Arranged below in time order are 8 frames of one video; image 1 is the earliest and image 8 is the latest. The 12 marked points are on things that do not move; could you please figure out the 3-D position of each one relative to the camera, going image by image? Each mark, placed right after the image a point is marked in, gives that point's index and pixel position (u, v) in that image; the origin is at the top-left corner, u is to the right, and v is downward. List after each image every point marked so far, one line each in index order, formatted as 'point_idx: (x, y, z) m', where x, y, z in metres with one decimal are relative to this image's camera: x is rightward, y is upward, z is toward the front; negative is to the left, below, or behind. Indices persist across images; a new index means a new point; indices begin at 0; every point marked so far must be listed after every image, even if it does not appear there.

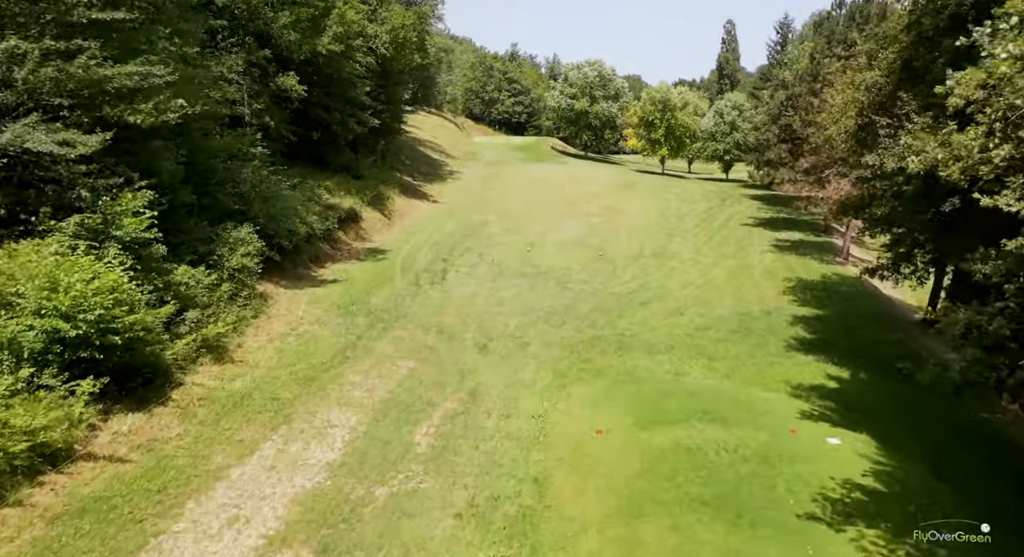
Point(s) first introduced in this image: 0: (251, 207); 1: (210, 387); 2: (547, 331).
0: (-7.1, +2.0, +18.5) m
1: (-5.5, -2.0, +12.1) m
2: (+0.9, -1.4, +17.9) m
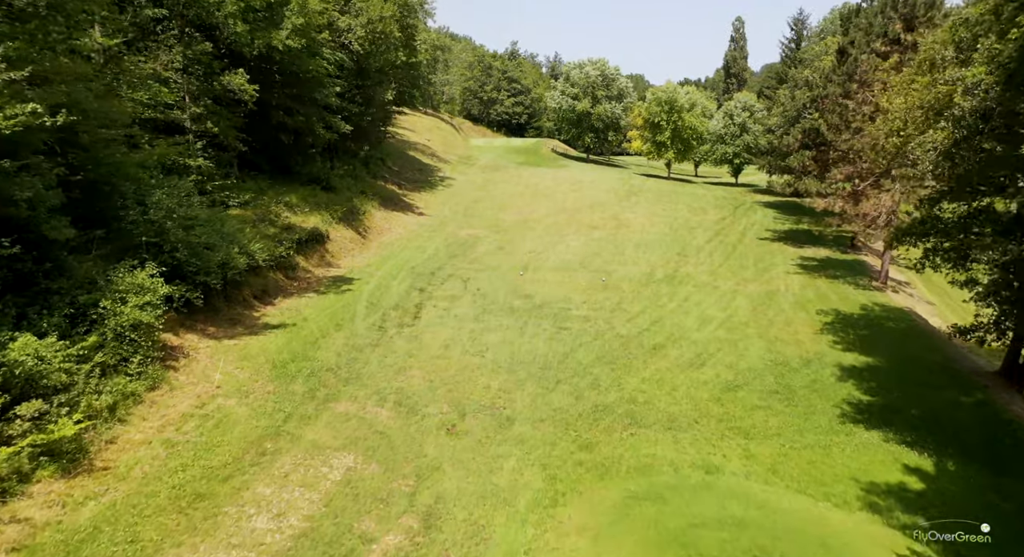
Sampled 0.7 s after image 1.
0: (-7.5, +0.9, +14.8) m
1: (-5.9, -3.0, +8.4) m
2: (+0.5, -2.4, +14.1) m
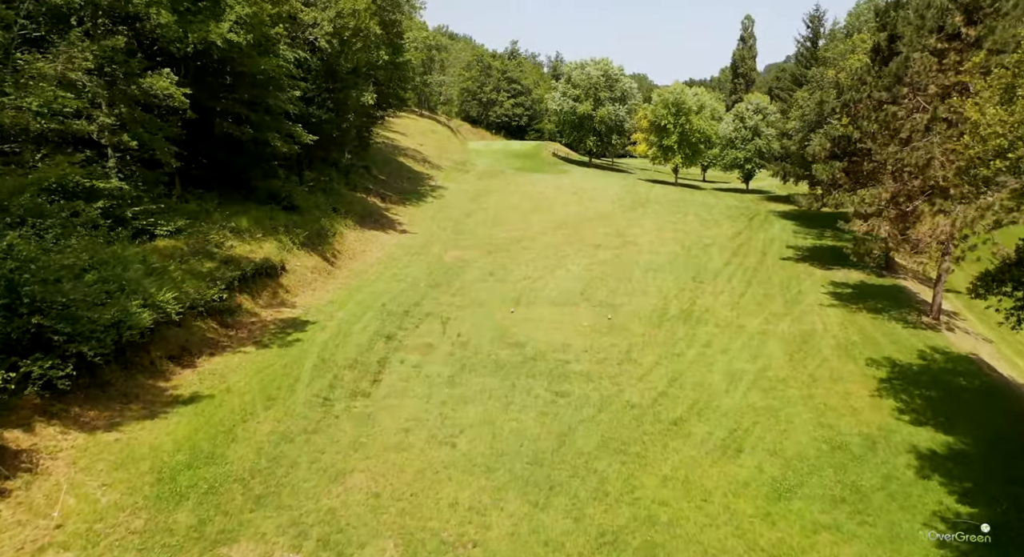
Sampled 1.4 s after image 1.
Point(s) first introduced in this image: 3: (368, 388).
0: (-7.9, -0.3, +11.0) m
1: (-6.3, -4.2, +4.6) m
2: (+0.2, -3.6, +10.3) m
3: (-3.1, -2.4, +14.5) m
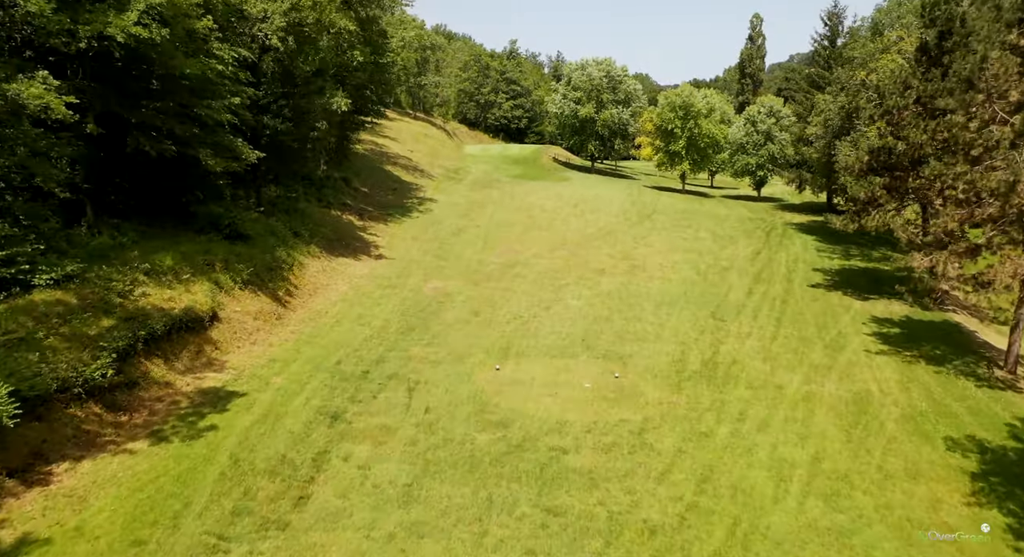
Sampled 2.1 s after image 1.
0: (-8.3, -1.5, +7.0) m
1: (-6.7, -5.5, +0.6) m
2: (-0.2, -4.9, +6.3) m
3: (-3.5, -3.6, +10.5) m
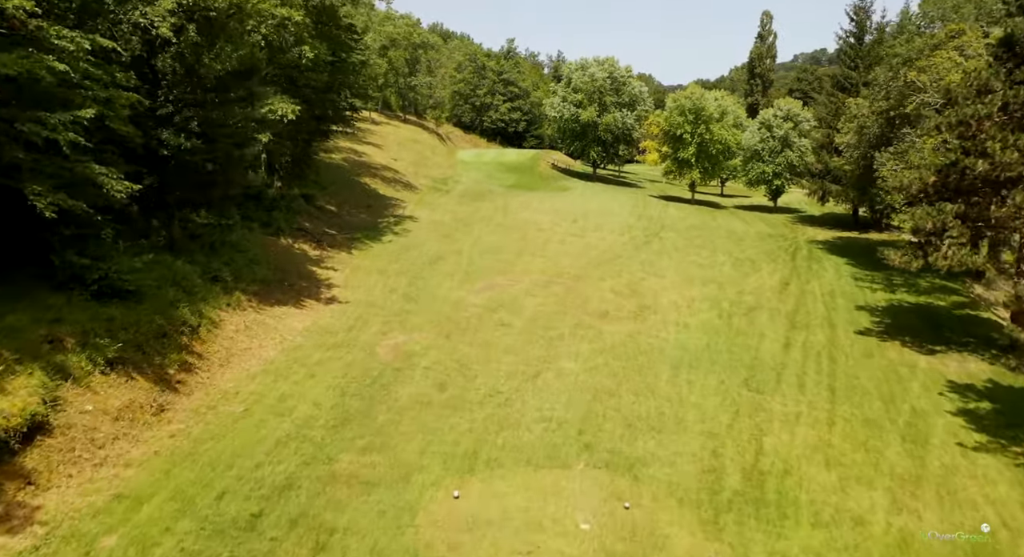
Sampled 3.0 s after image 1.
0: (-9.0, -3.1, +1.7) m
1: (-7.4, -7.1, -4.7) m
2: (-0.9, -6.5, +1.0) m
3: (-4.2, -5.3, +5.2) m
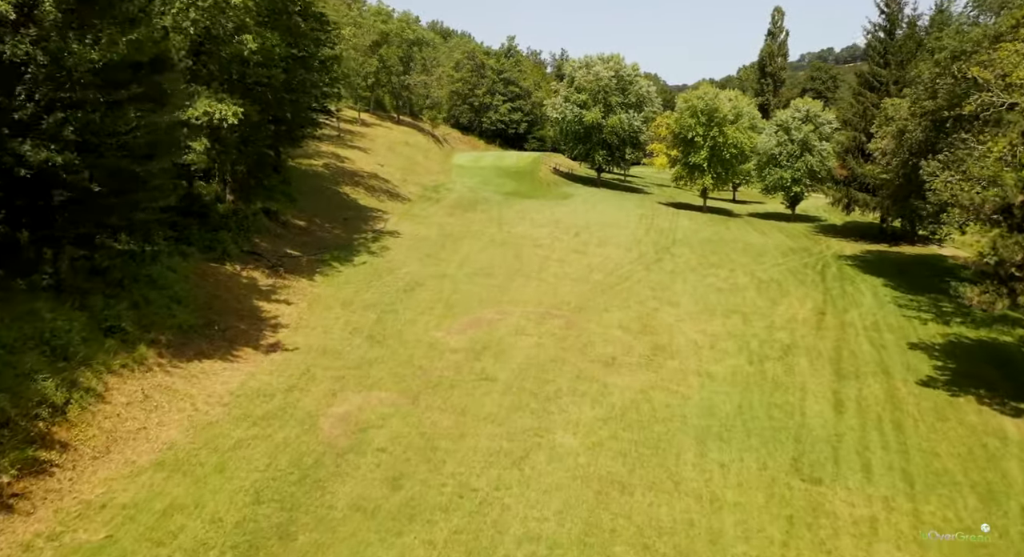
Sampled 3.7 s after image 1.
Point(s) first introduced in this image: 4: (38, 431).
0: (-9.5, -4.3, -2.7) m
1: (-8.0, -8.2, -9.1) m
2: (-1.5, -7.6, -3.4) m
3: (-4.7, -6.4, +0.8) m
4: (-8.3, -2.6, +11.9) m
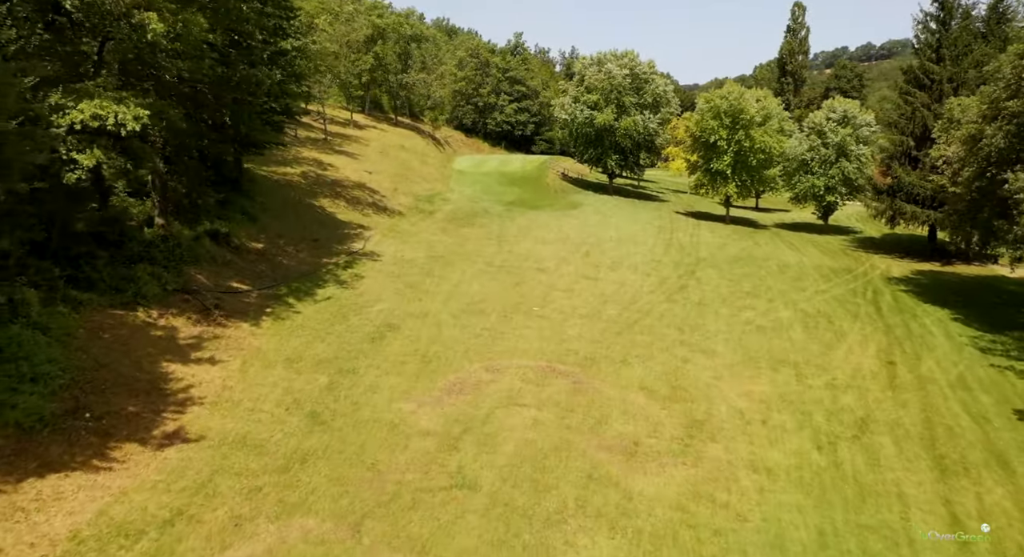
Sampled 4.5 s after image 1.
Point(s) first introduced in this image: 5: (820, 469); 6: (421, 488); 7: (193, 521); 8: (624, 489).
0: (-10.0, -5.6, -7.8) m
1: (-8.6, -9.5, -14.2) m
2: (-2.0, -9.0, -8.7) m
3: (-5.2, -7.7, -4.4) m
4: (-8.7, -3.9, +6.8) m
5: (+6.8, -4.2, +14.7) m
6: (-1.9, -4.0, +12.8) m
7: (-5.4, -4.0, +11.3) m
8: (+2.3, -4.2, +13.5) m
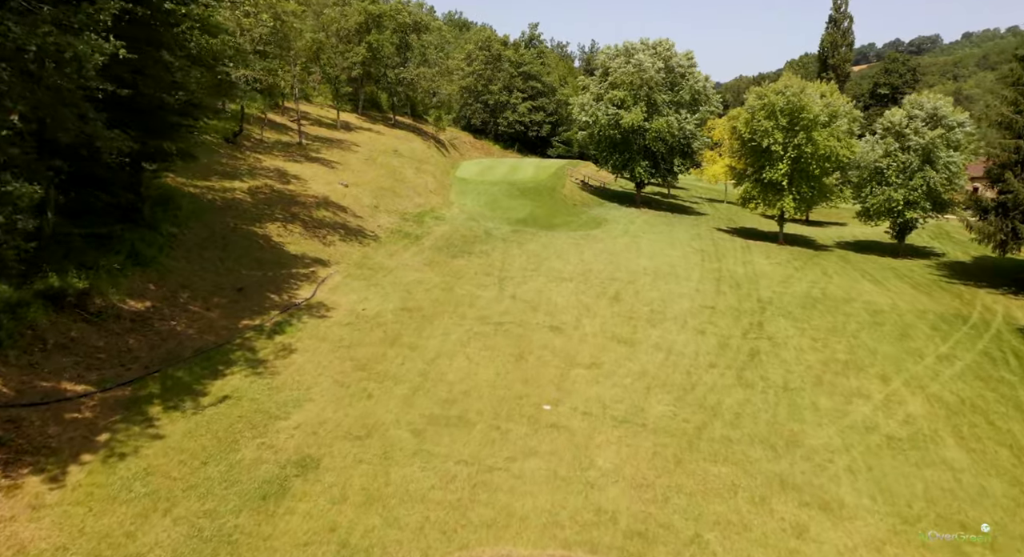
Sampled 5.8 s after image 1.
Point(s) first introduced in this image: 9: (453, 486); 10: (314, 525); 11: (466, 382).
0: (-10.9, -7.6, -16.4) m
1: (-9.7, -11.6, -22.9) m
2: (-3.0, -11.0, -17.5) m
3: (-6.0, -9.8, -13.1) m
4: (-9.2, -5.9, -1.9) m
5: (+6.5, -6.3, +5.7) m
6: (-2.2, -6.1, +4.0) m
7: (-5.8, -6.1, +2.5) m
8: (+1.9, -6.3, +4.5) m
9: (-1.2, -3.9, +12.6) m
10: (-3.4, -4.0, +11.2) m
11: (-1.2, -2.6, +17.5) m
